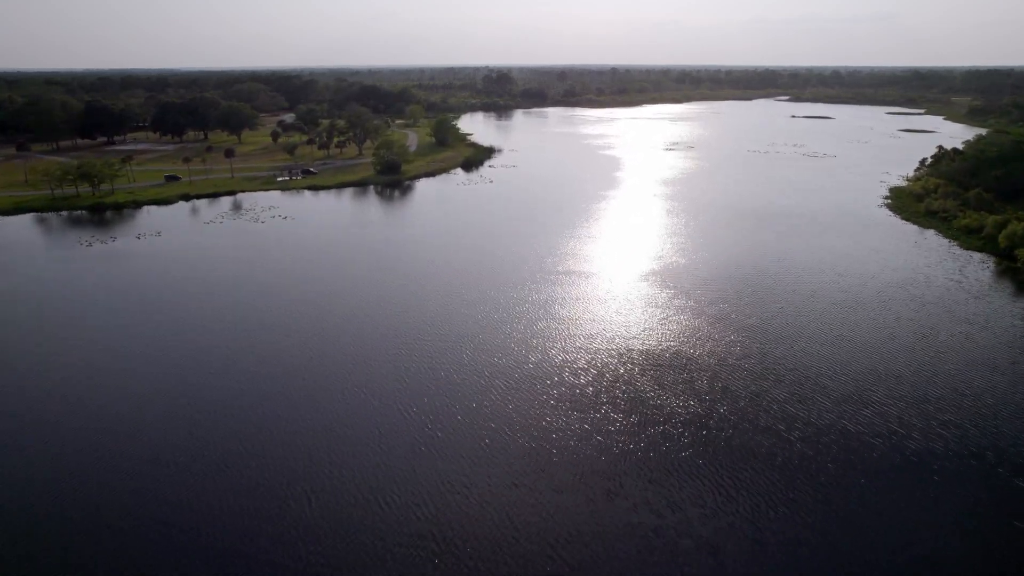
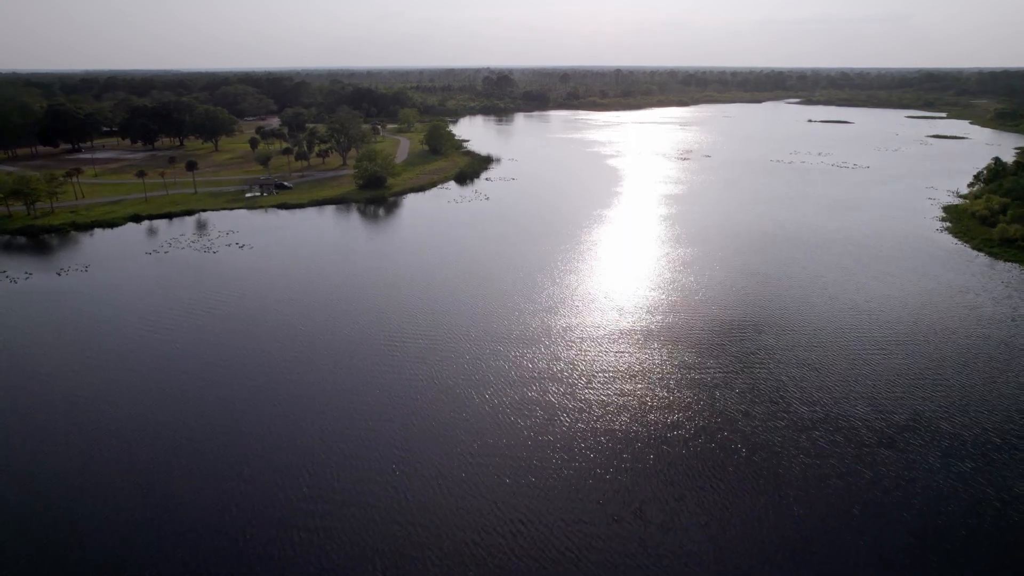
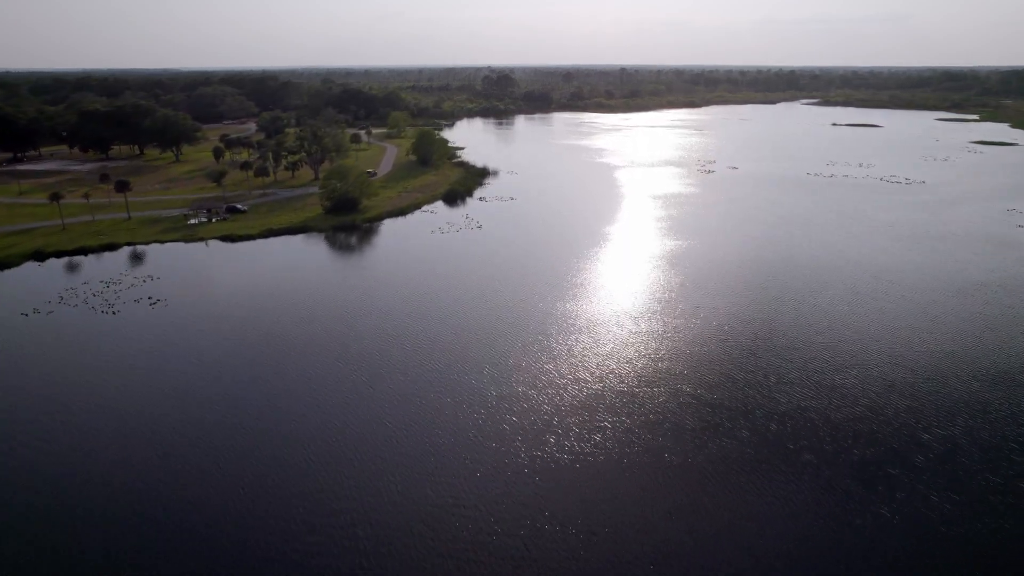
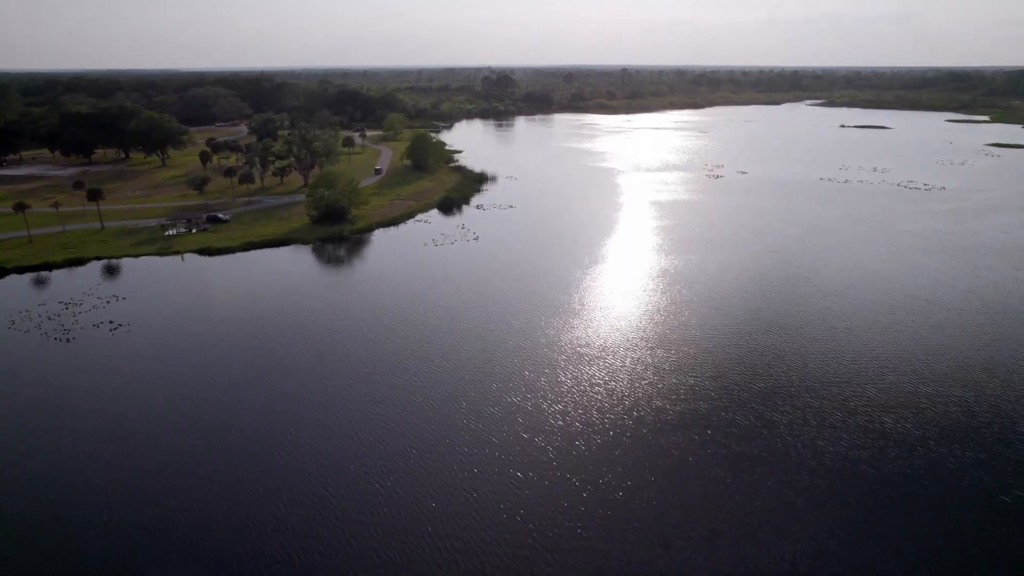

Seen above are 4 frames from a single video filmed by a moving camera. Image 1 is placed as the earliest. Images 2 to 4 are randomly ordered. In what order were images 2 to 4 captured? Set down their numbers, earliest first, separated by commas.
2, 3, 4
